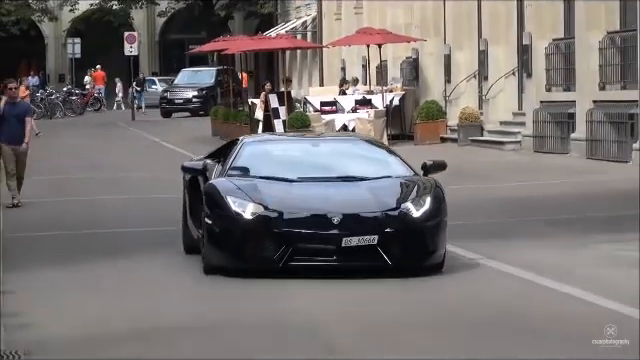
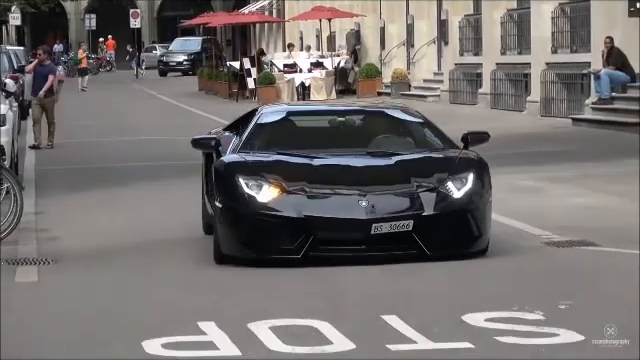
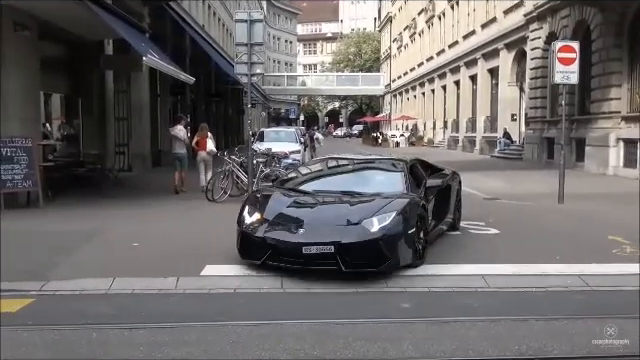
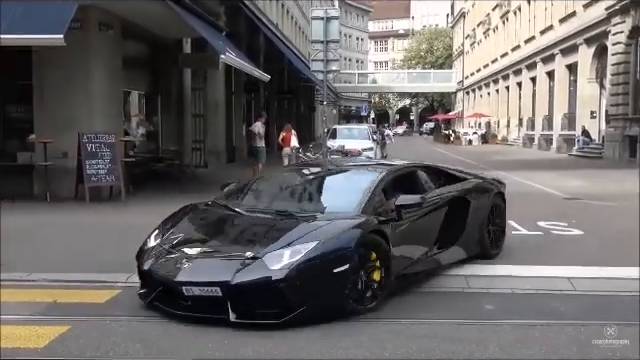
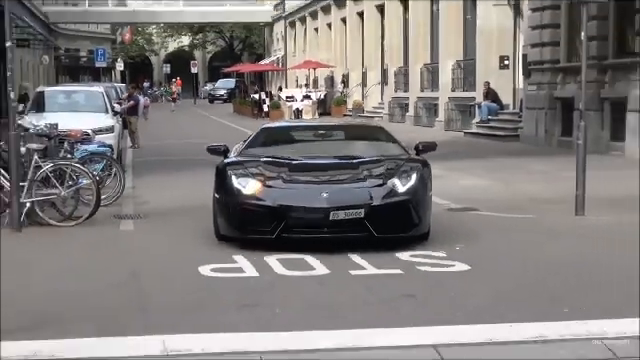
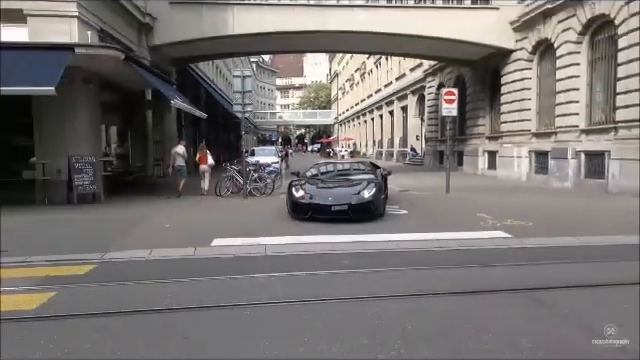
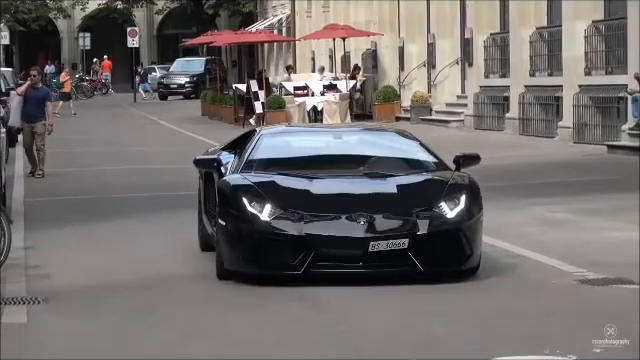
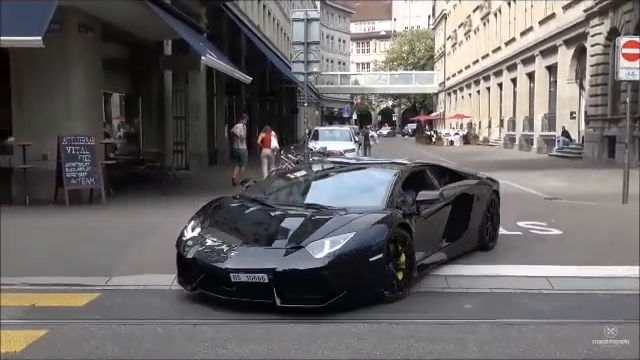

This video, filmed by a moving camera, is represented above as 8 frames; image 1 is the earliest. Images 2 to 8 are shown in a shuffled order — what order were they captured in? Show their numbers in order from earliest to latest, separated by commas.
7, 2, 5, 6, 3, 8, 4
